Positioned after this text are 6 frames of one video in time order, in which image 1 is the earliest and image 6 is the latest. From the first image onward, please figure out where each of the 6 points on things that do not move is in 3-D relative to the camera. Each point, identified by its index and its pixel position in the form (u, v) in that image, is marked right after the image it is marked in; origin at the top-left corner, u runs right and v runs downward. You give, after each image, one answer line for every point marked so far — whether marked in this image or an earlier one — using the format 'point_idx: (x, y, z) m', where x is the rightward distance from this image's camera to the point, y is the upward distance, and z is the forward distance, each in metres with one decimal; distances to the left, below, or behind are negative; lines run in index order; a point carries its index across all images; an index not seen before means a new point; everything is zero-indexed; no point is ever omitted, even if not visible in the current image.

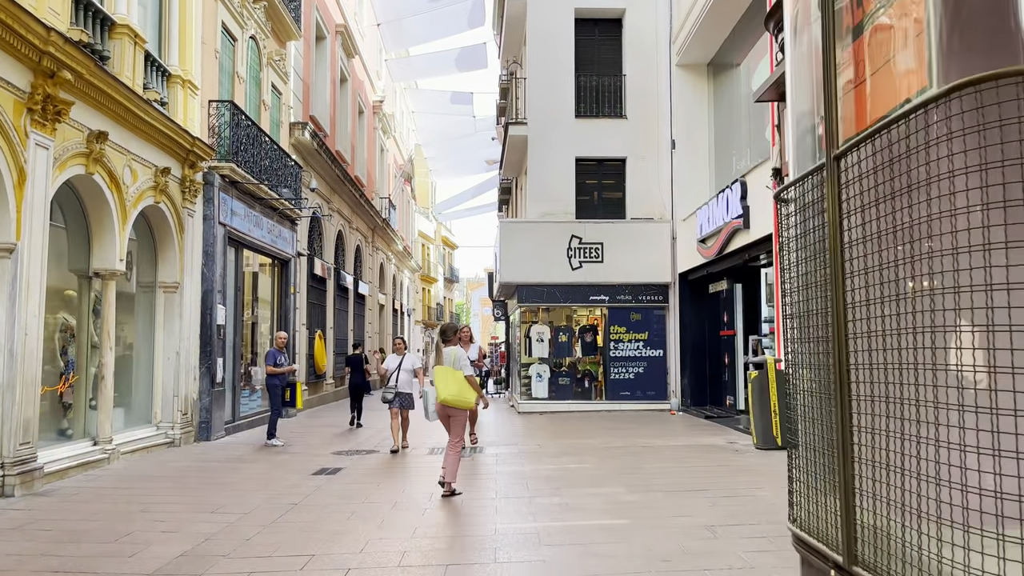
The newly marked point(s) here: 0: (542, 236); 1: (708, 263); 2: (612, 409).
0: (+0.6, +1.1, +16.6) m
1: (+3.6, +0.5, +14.9) m
2: (+2.1, -2.5, +16.5) m
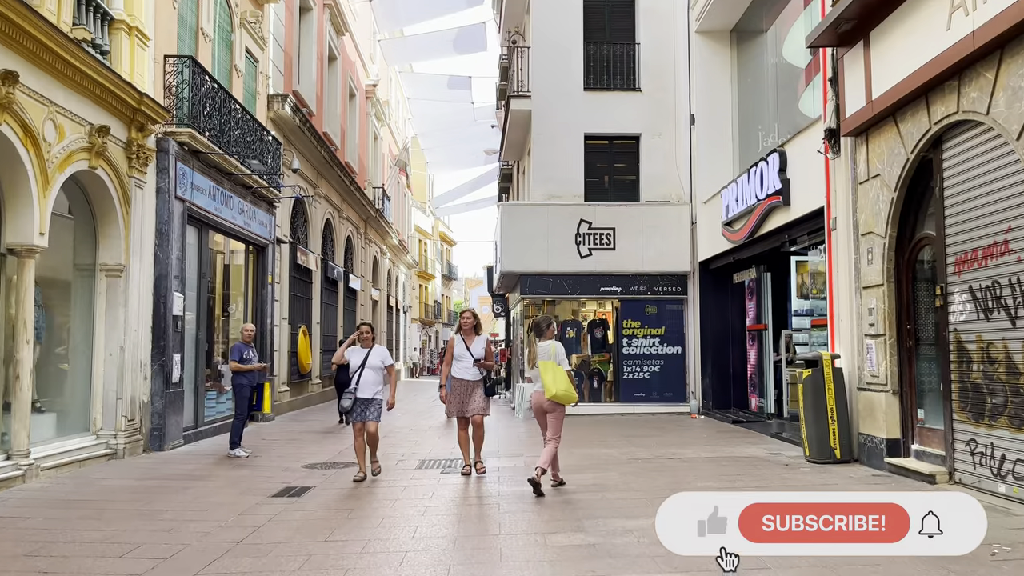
0: (+0.7, +1.3, +15.0) m
1: (+3.7, +0.7, +13.3) m
2: (+2.1, -2.3, +14.9) m
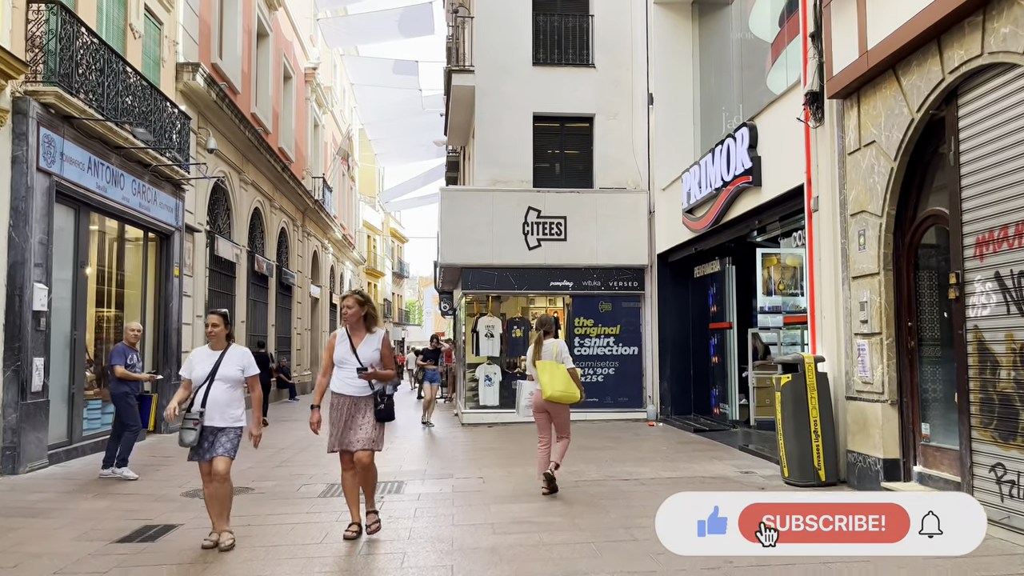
0: (-0.3, +1.4, +13.6) m
1: (+2.8, +0.7, +12.0) m
2: (+1.1, -2.2, +13.6) m
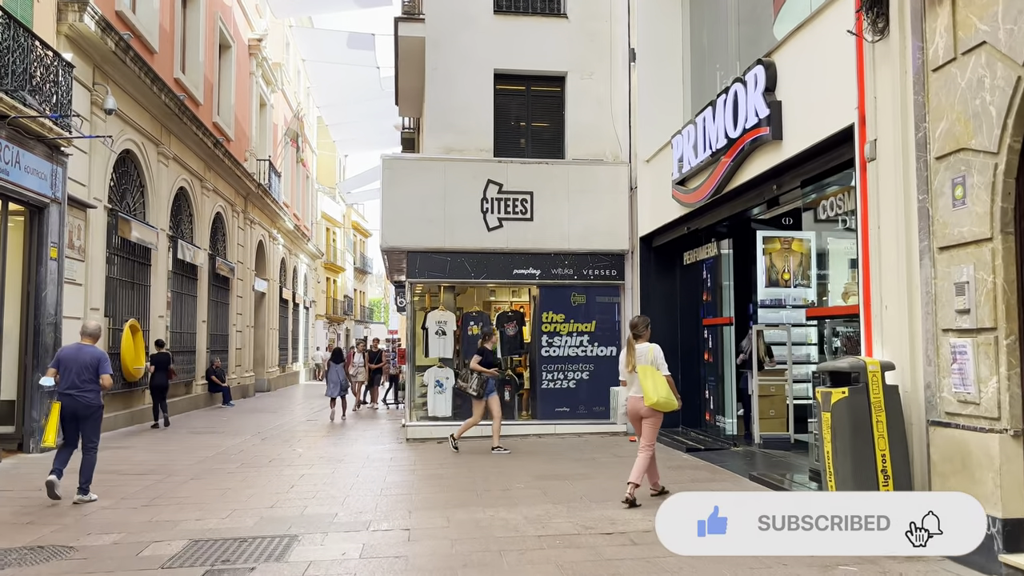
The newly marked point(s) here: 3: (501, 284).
0: (-1.0, +1.5, +11.4) m
1: (+2.2, +0.9, +9.9) m
2: (+0.5, -2.1, +11.4) m
3: (-0.2, +0.1, +11.6) m
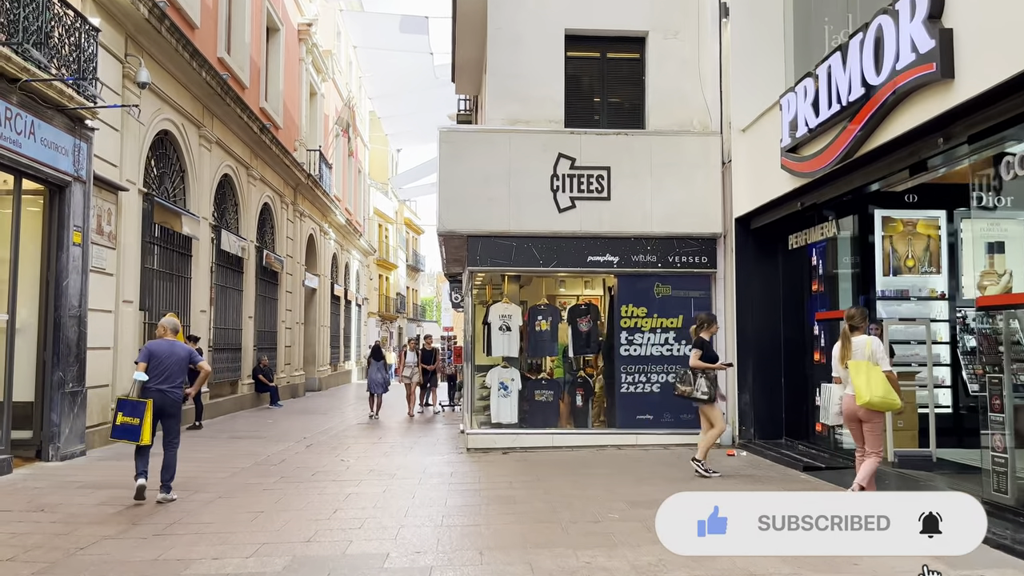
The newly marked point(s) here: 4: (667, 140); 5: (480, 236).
0: (0.0, +1.7, +10.1) m
1: (+3.0, +1.0, +8.4) m
2: (+1.4, -1.9, +10.0) m
3: (+0.8, +0.2, +10.2) m
4: (+2.0, +1.9, +10.2) m
5: (-0.4, +0.6, +10.0) m
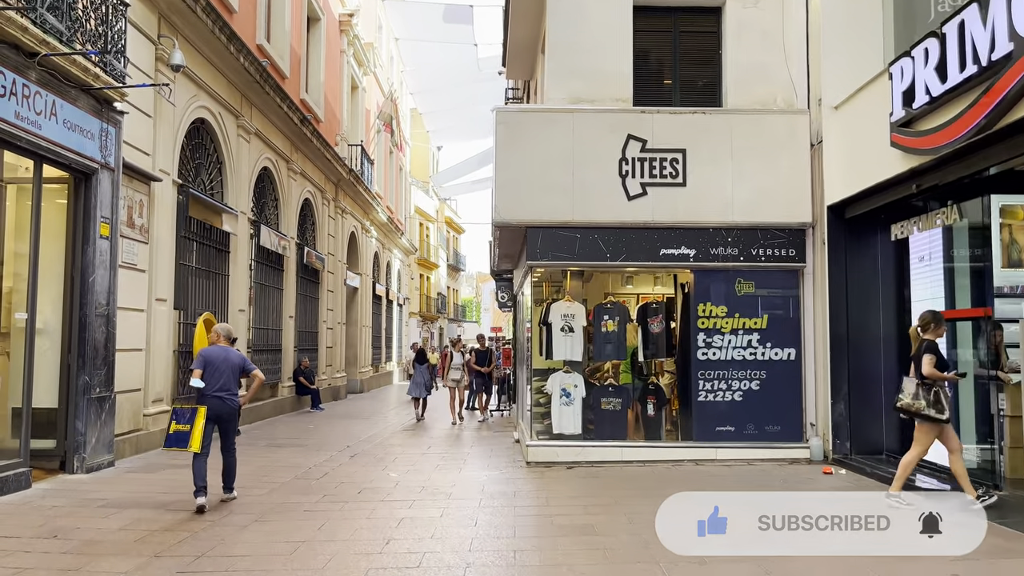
0: (+0.7, +1.7, +9.1) m
1: (+3.7, +1.1, +7.3) m
2: (+2.1, -1.9, +8.9) m
3: (+1.5, +0.2, +9.2) m
4: (+2.7, +1.9, +9.2) m
5: (+0.3, +0.7, +9.1) m
